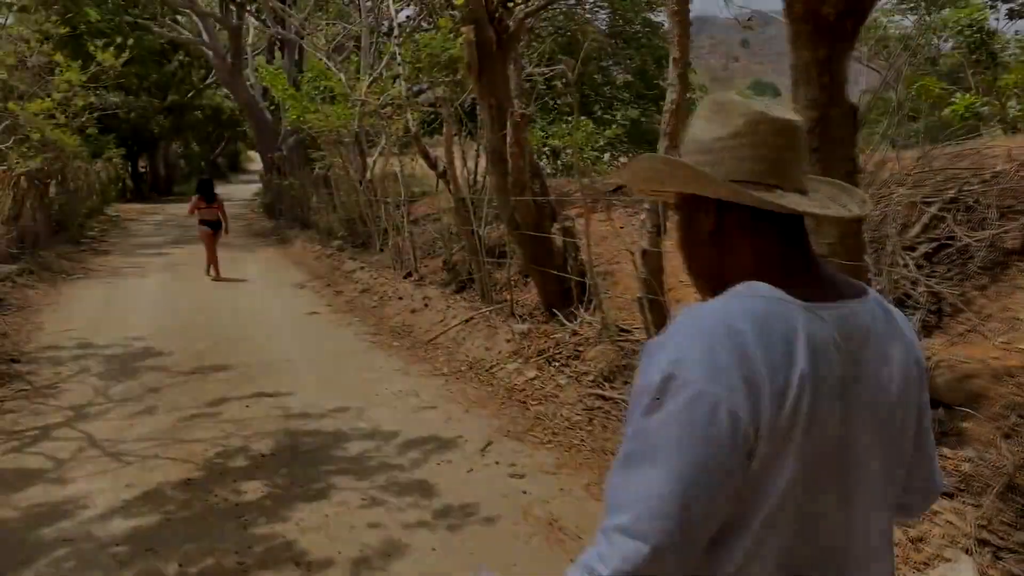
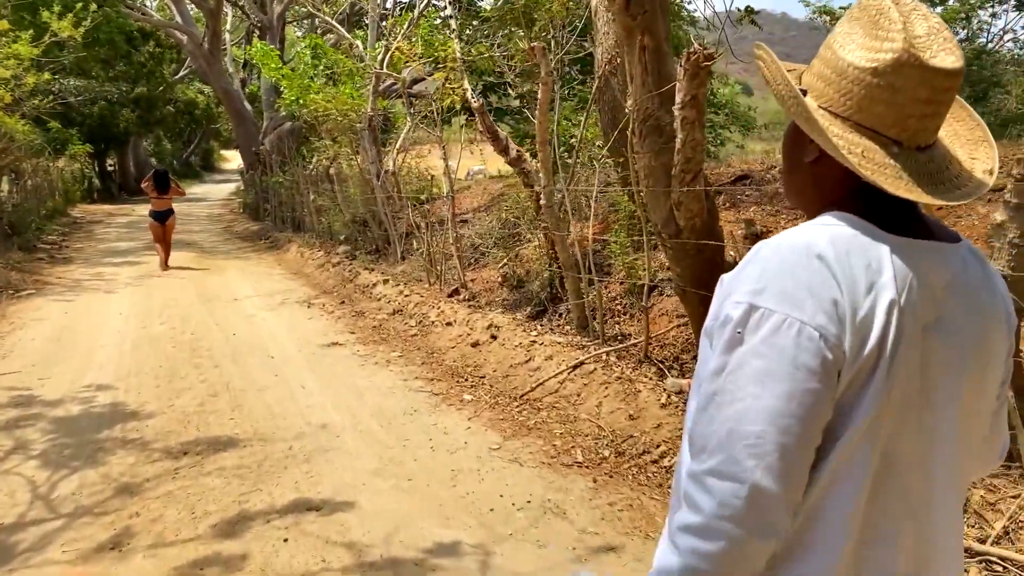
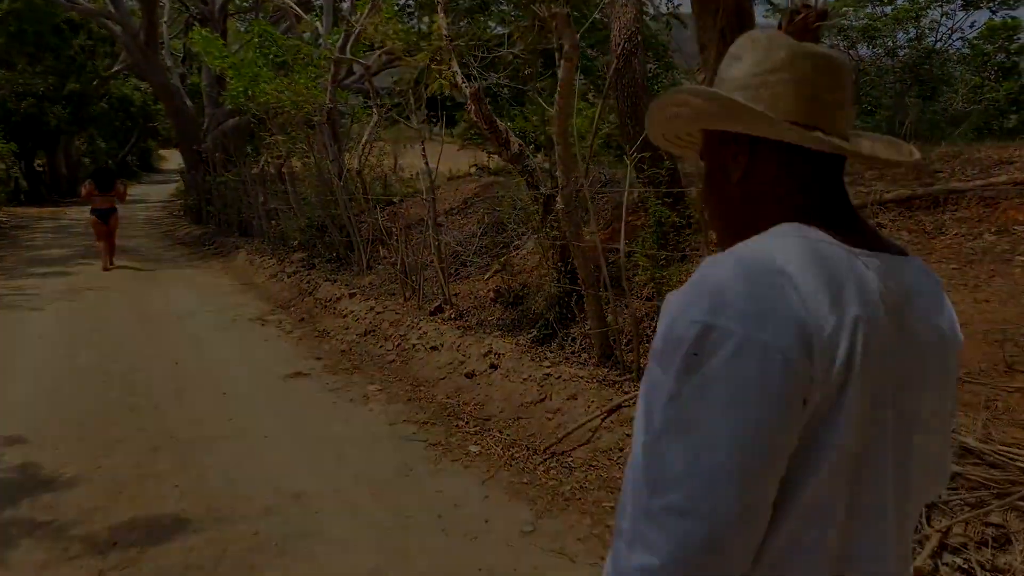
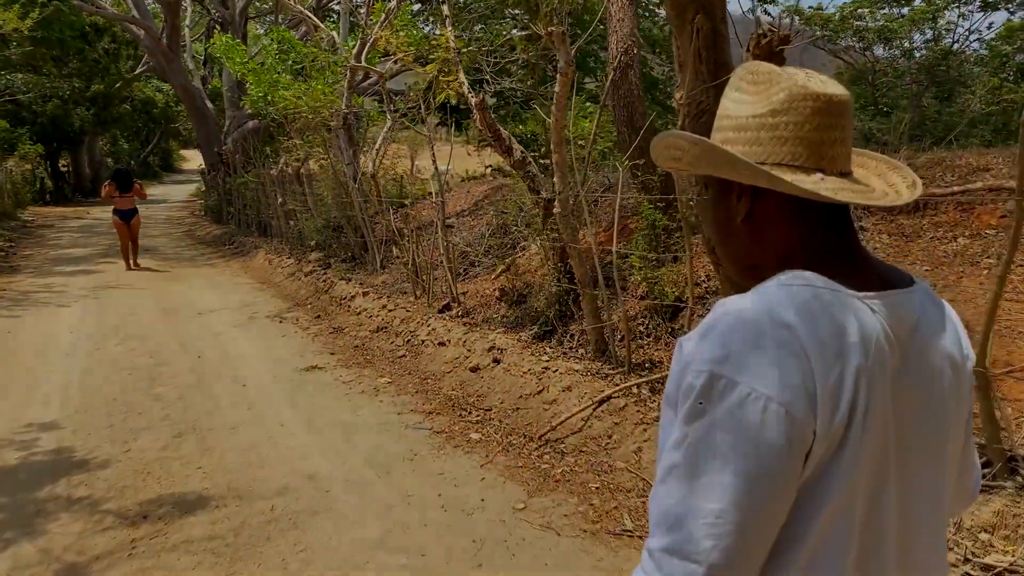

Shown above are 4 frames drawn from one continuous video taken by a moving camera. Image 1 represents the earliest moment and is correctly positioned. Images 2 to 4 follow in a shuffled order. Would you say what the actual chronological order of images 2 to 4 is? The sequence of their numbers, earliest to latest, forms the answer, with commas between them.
2, 4, 3
